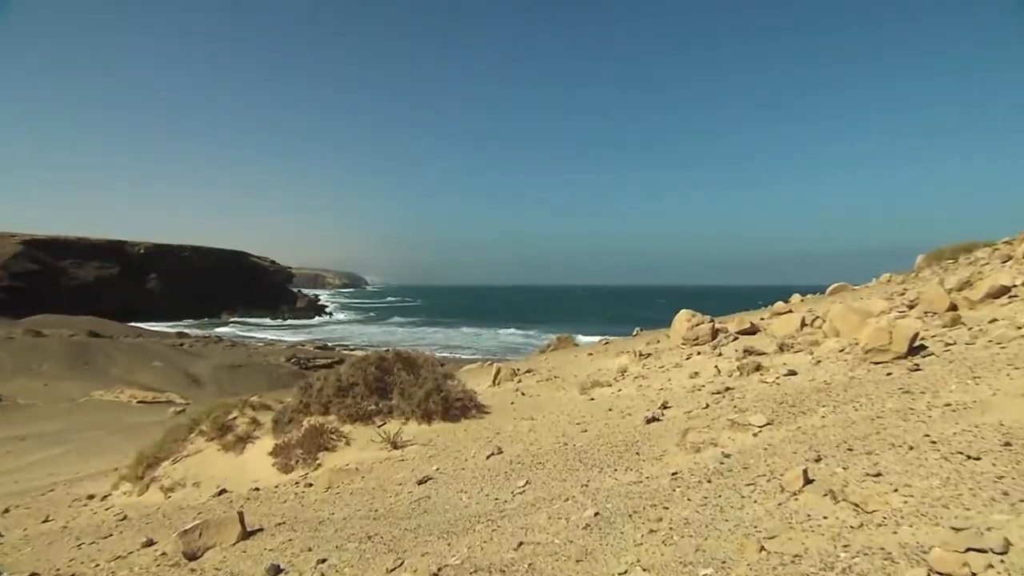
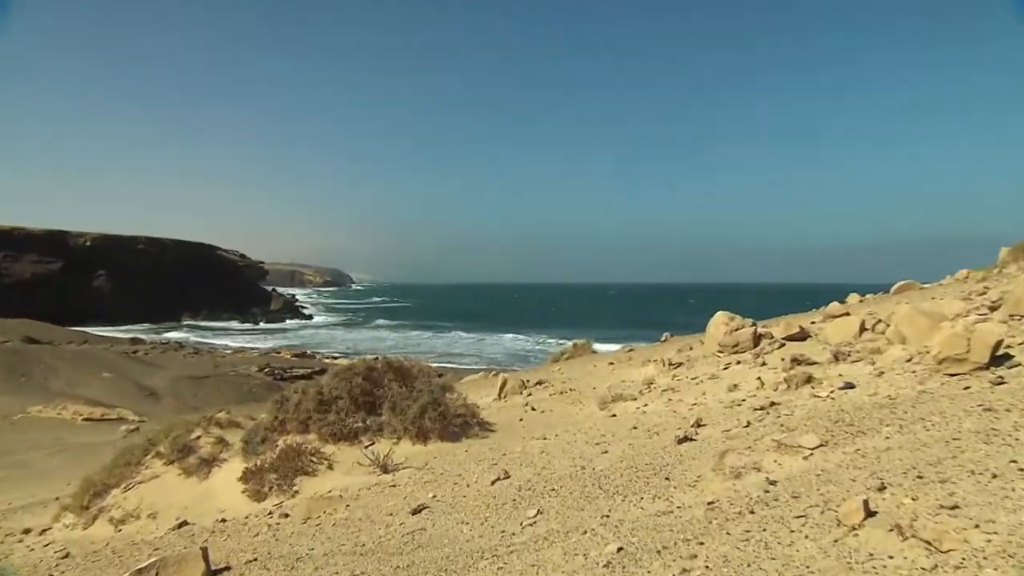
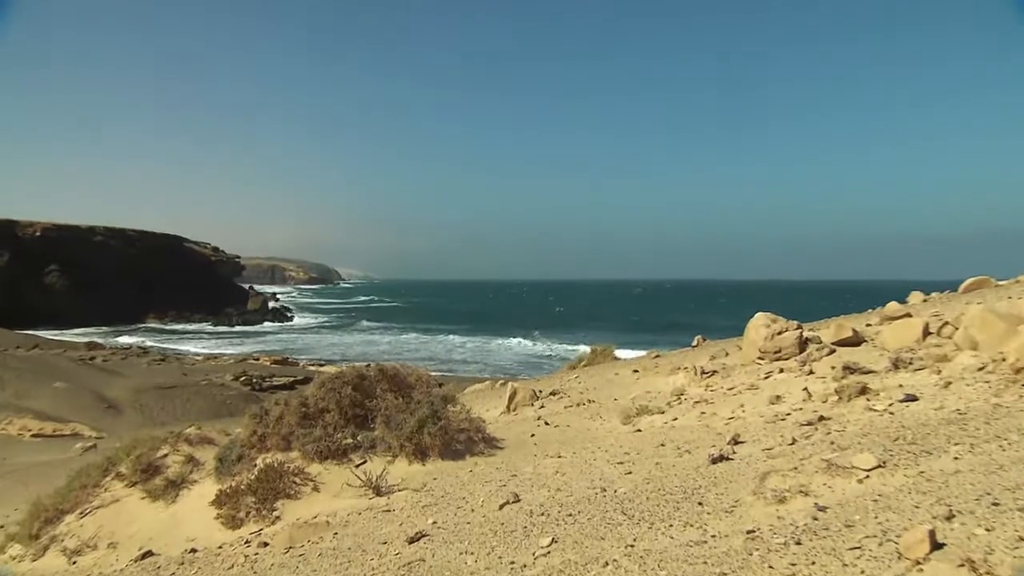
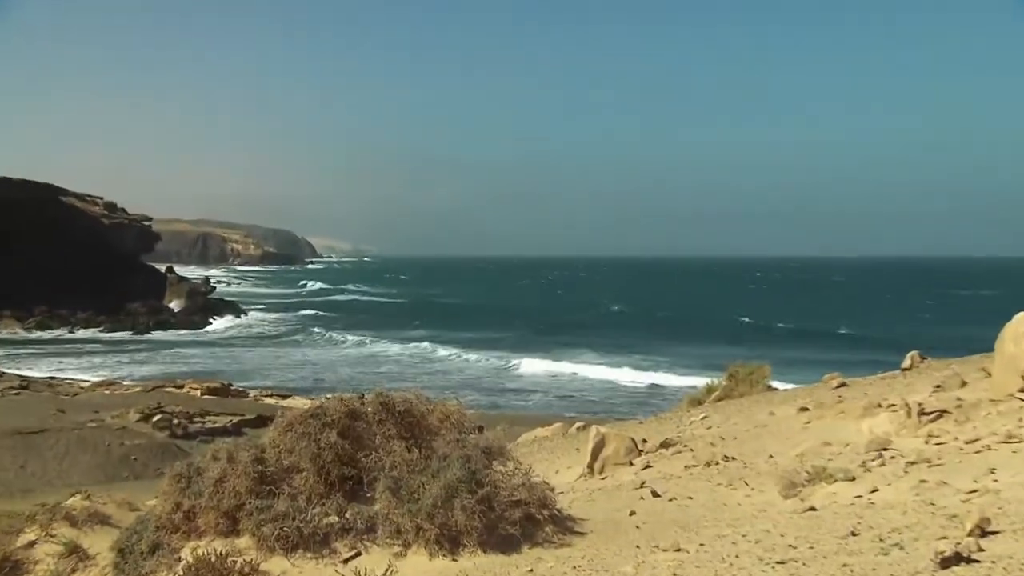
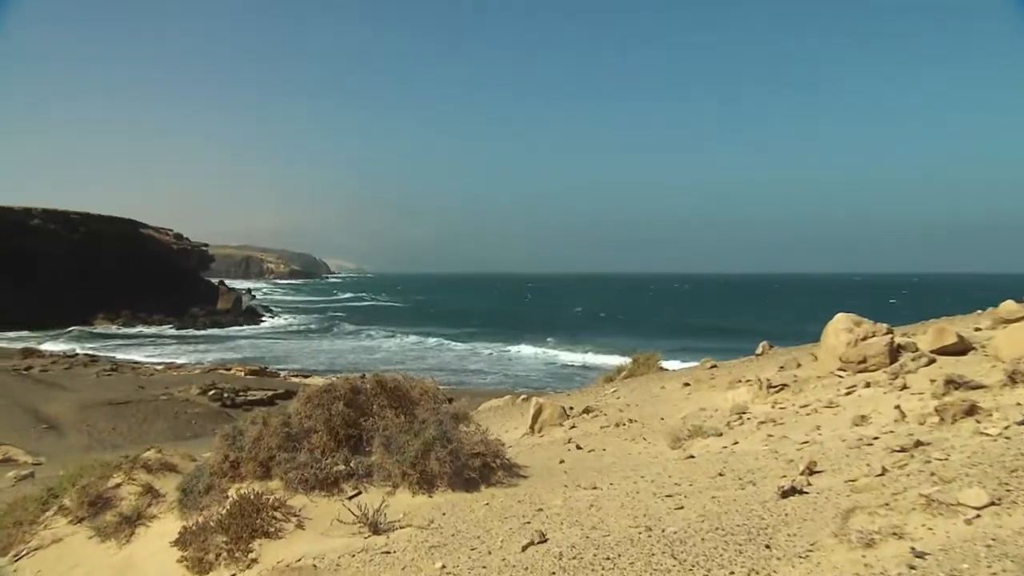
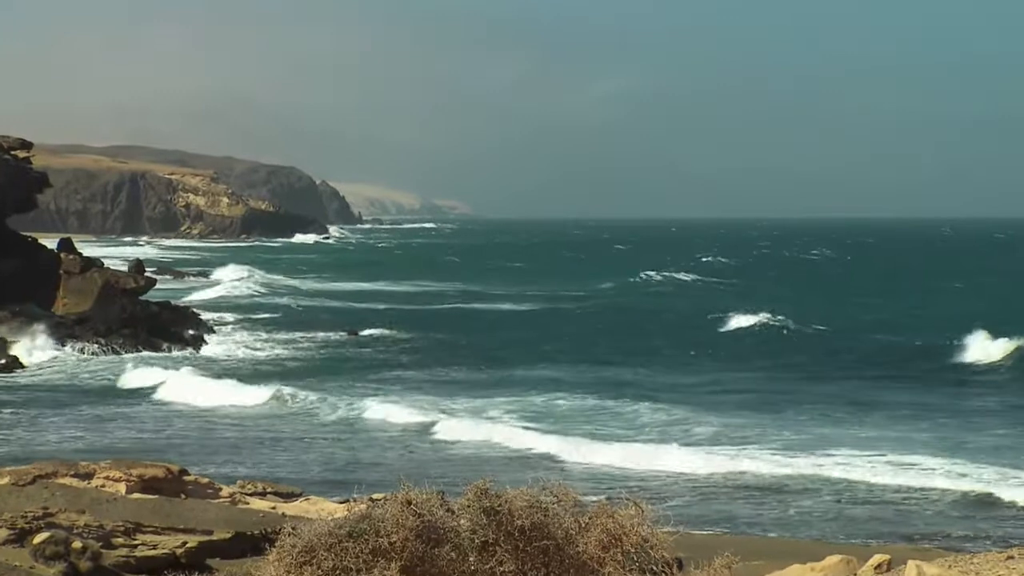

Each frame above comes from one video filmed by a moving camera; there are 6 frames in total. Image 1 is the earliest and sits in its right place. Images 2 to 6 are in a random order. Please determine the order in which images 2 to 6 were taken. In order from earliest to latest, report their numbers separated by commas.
2, 3, 5, 4, 6
